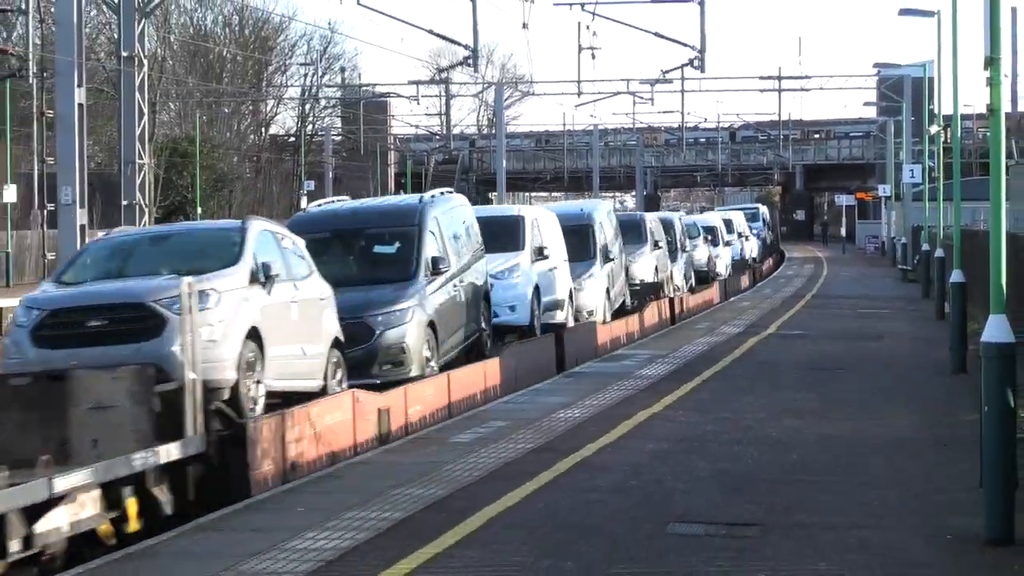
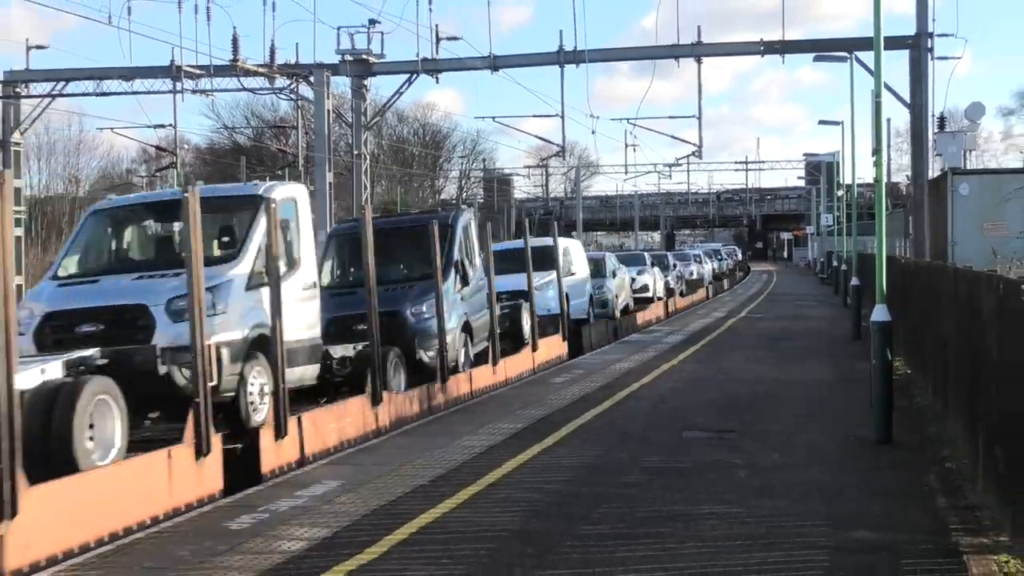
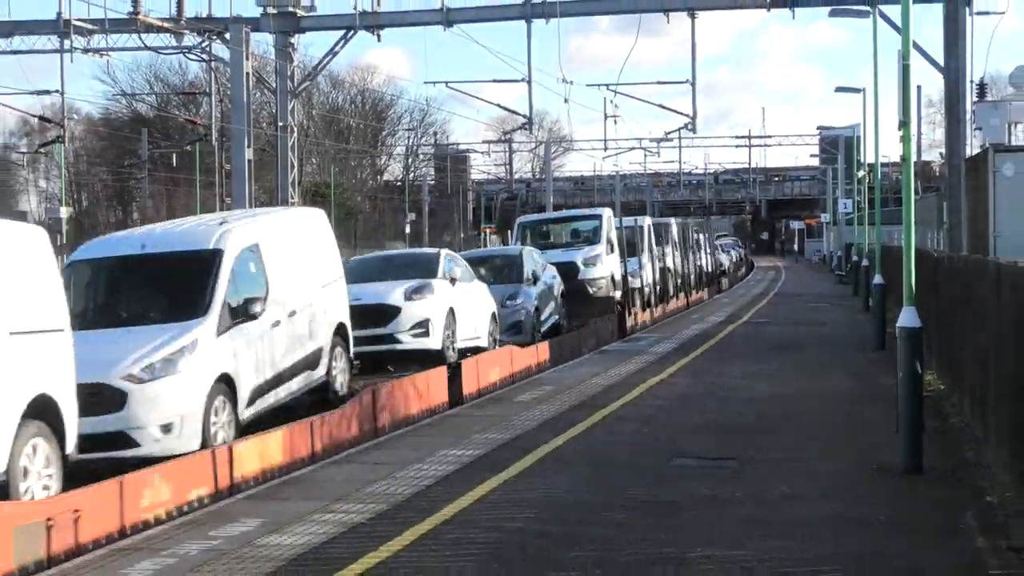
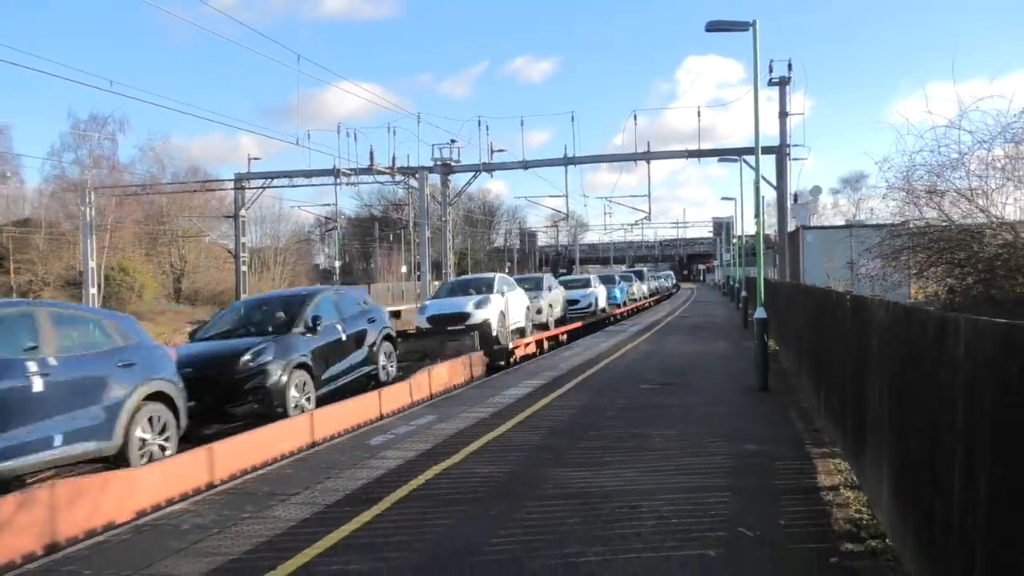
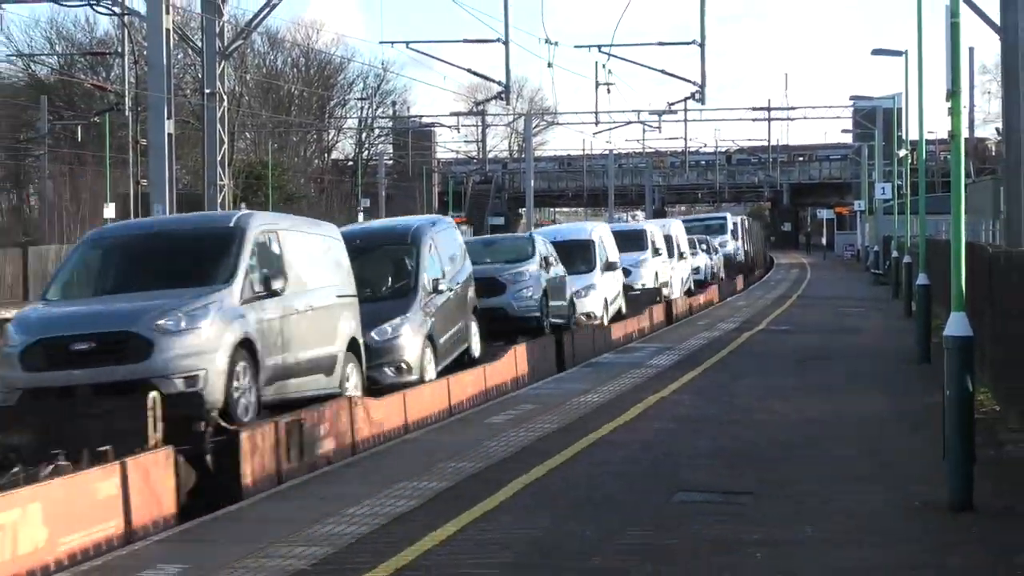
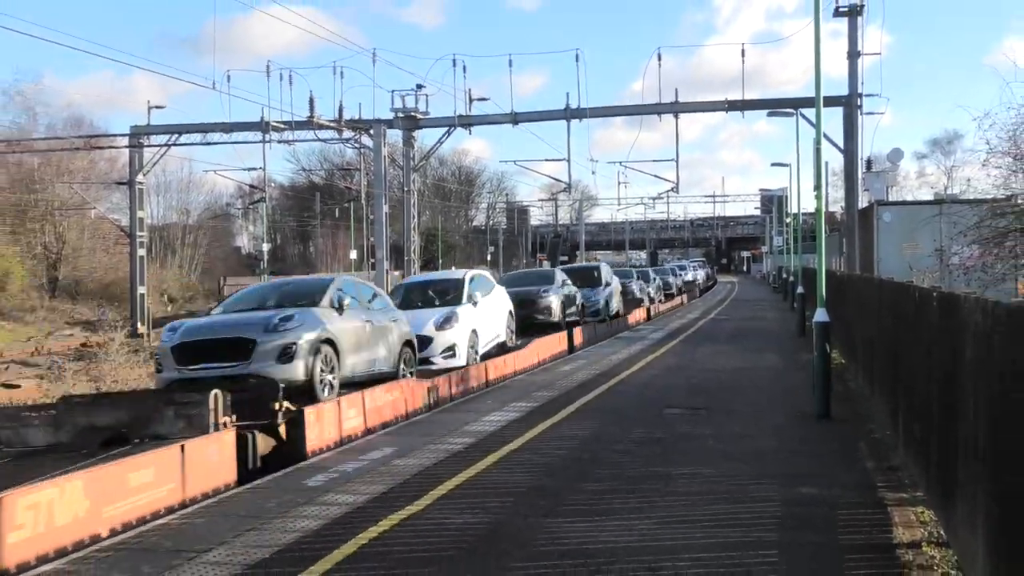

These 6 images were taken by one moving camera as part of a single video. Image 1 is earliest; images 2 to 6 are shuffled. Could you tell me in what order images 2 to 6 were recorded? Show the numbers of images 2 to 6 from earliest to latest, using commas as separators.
5, 3, 2, 6, 4
